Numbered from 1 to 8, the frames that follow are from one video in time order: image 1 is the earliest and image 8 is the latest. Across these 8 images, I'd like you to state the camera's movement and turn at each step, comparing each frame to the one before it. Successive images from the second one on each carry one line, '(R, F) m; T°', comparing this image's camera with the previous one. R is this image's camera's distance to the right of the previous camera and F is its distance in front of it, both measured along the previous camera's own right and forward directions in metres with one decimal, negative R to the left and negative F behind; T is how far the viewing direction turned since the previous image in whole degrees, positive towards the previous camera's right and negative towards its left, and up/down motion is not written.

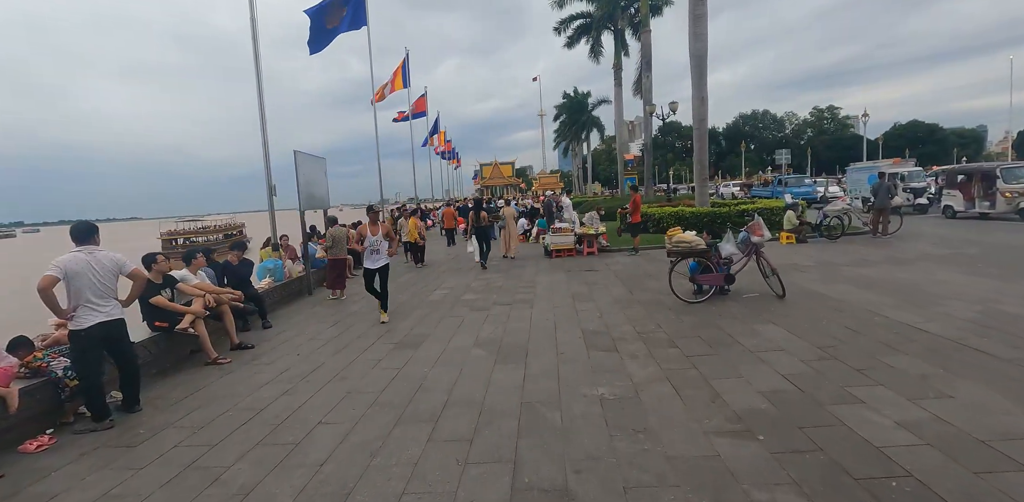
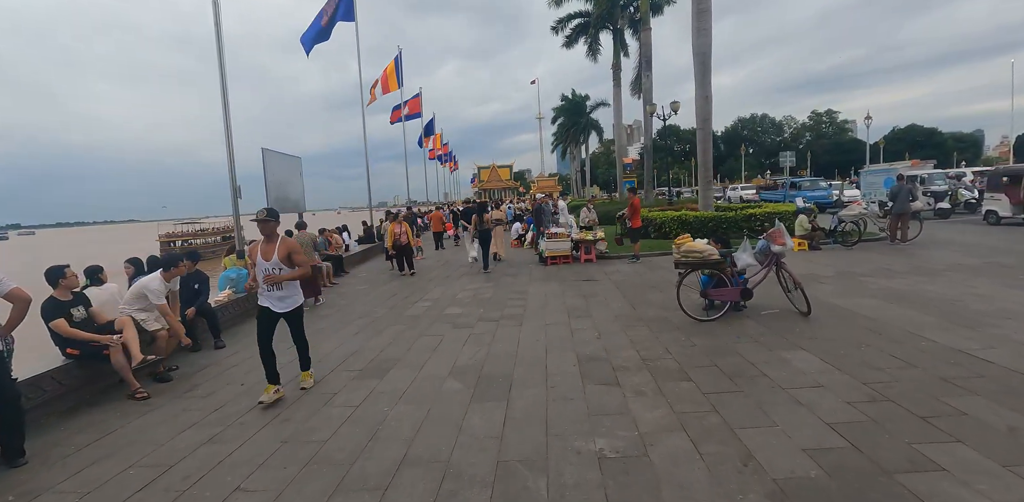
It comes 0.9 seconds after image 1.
(+0.2, +0.9) m; 0°
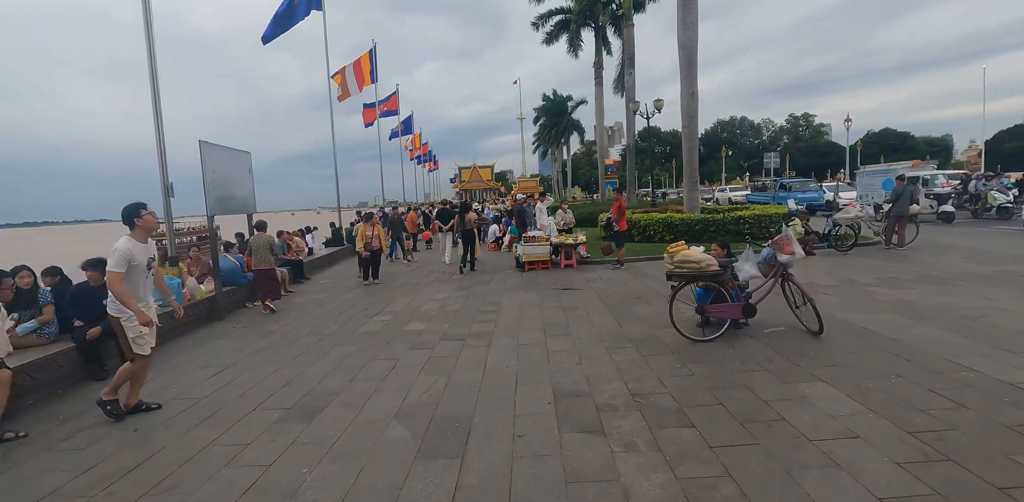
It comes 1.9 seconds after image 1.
(+0.2, +1.0) m; +2°
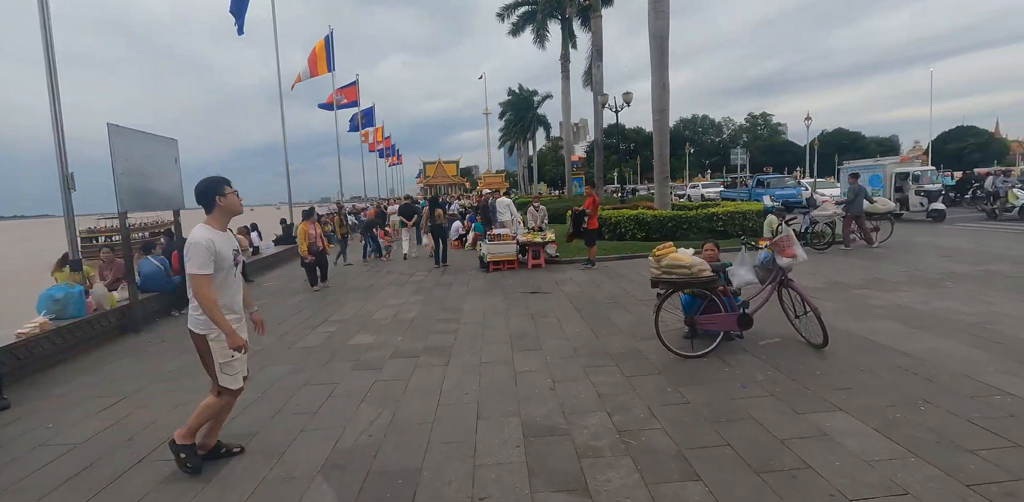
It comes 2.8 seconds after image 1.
(+0.1, +0.9) m; +4°
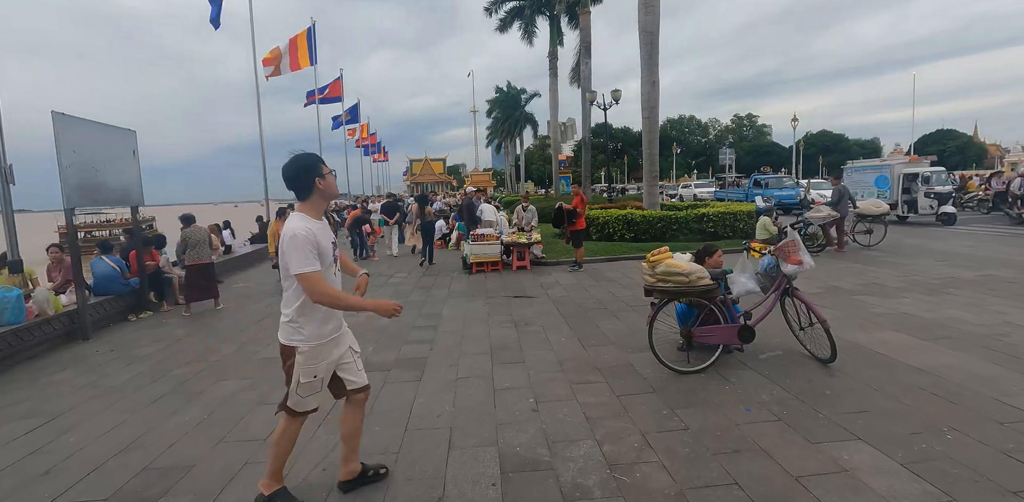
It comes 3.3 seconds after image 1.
(+0.1, +0.5) m; +1°
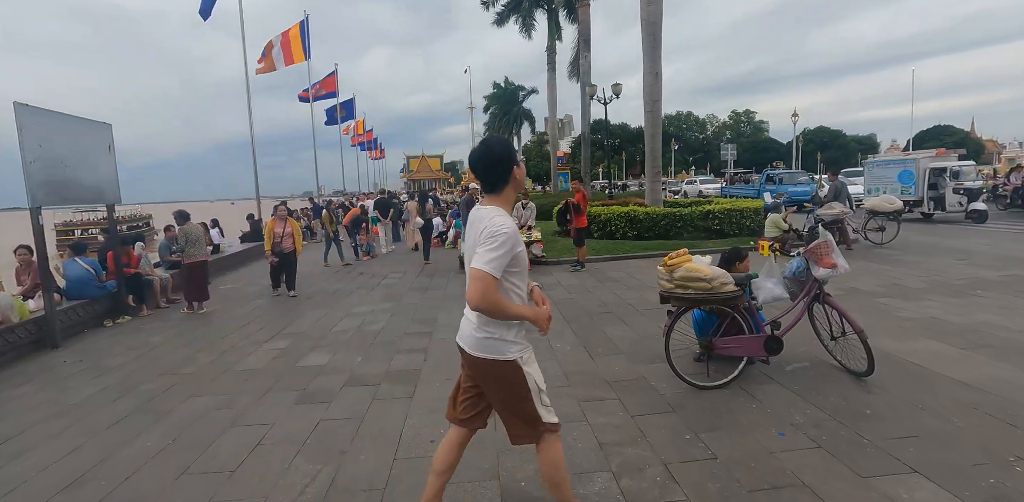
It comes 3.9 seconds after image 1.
(0.0, +0.4) m; 0°
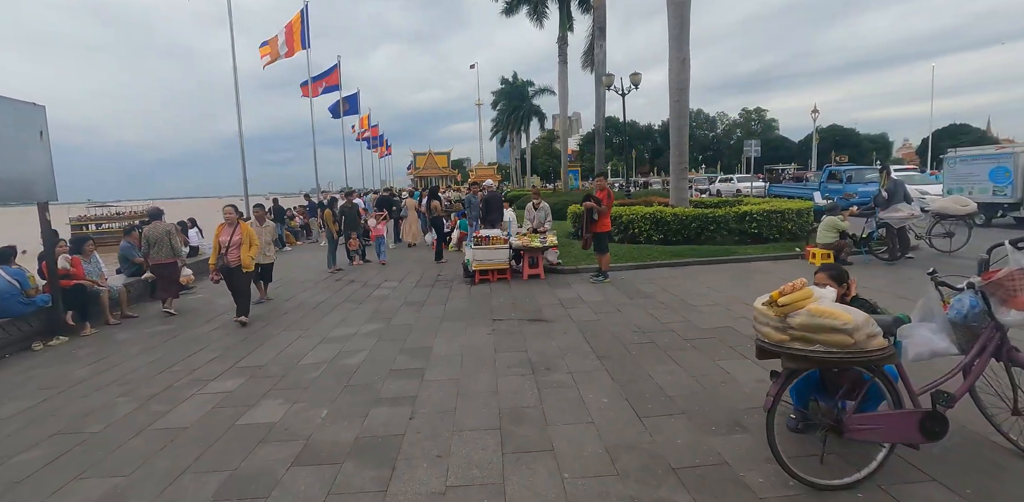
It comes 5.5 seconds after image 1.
(-0.1, +1.4) m; -1°
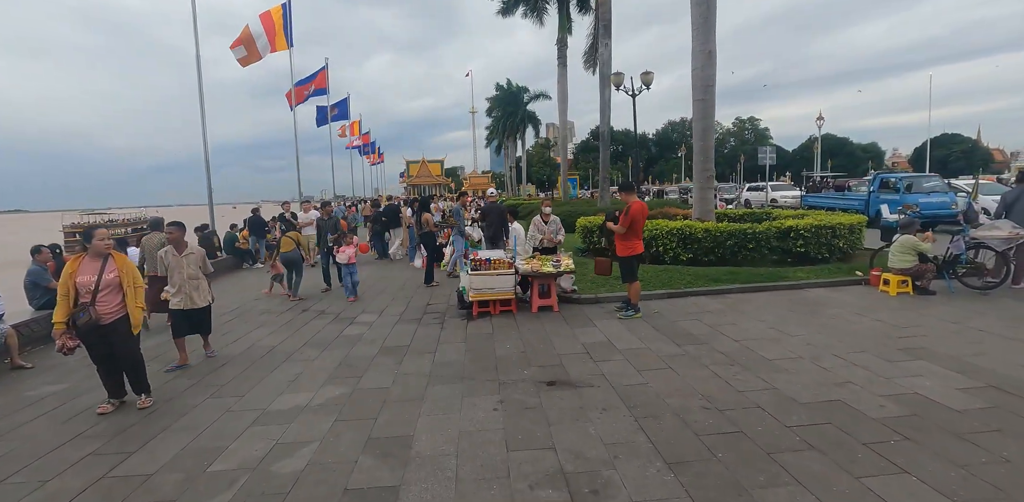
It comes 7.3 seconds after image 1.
(-0.2, +1.7) m; +1°
